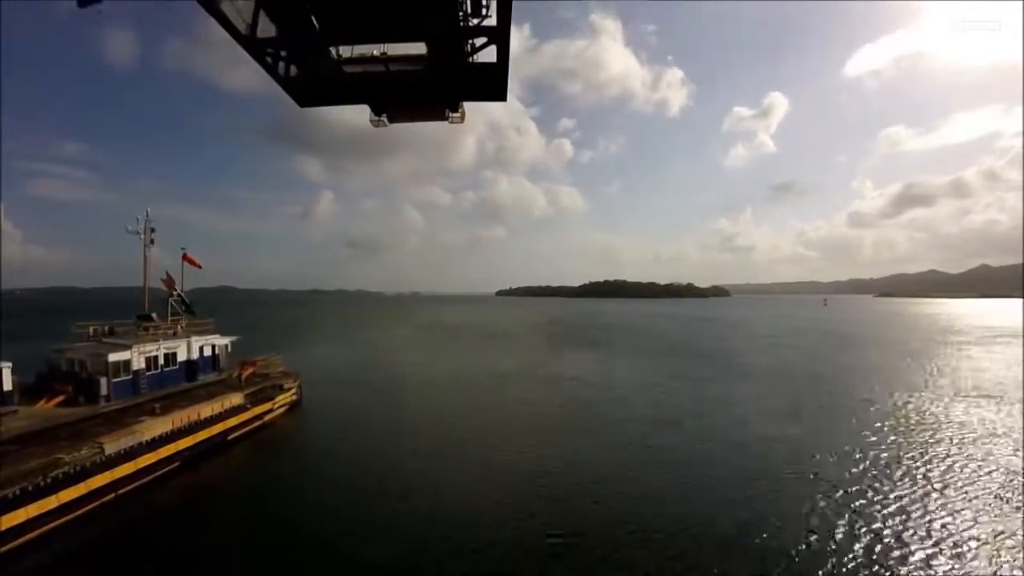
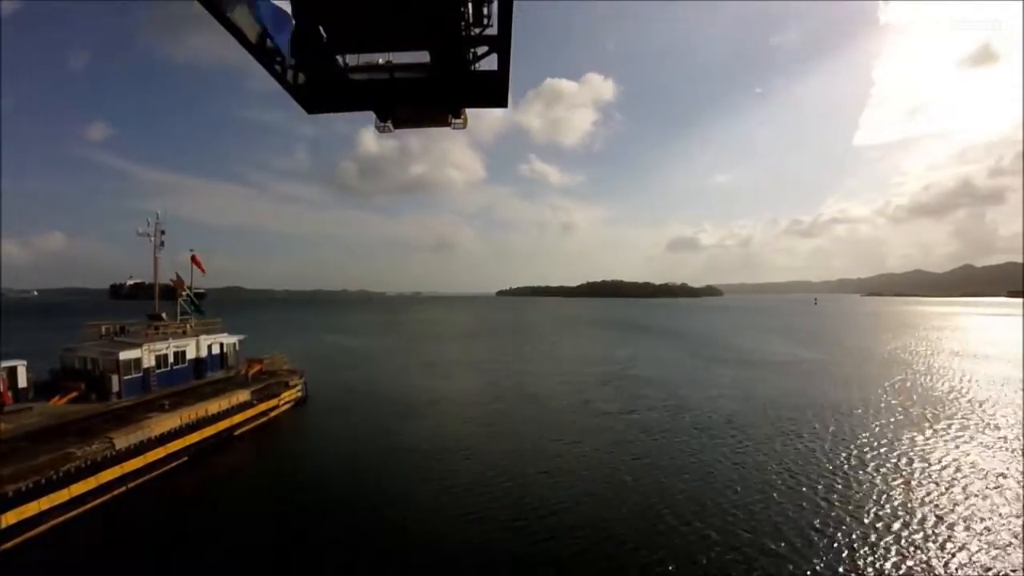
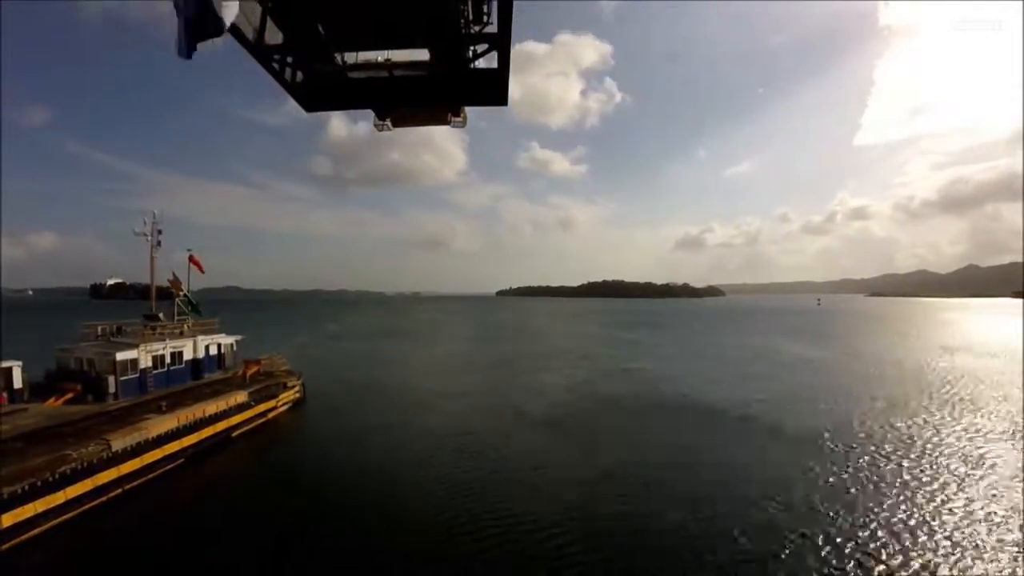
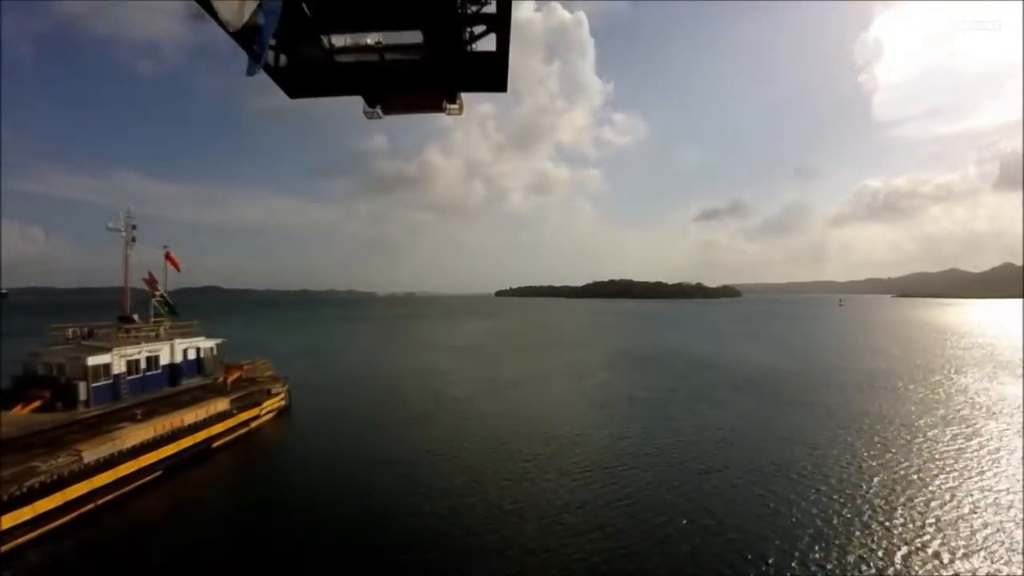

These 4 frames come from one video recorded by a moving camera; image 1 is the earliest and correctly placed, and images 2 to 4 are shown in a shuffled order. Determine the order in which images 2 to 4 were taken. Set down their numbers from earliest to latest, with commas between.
4, 3, 2
